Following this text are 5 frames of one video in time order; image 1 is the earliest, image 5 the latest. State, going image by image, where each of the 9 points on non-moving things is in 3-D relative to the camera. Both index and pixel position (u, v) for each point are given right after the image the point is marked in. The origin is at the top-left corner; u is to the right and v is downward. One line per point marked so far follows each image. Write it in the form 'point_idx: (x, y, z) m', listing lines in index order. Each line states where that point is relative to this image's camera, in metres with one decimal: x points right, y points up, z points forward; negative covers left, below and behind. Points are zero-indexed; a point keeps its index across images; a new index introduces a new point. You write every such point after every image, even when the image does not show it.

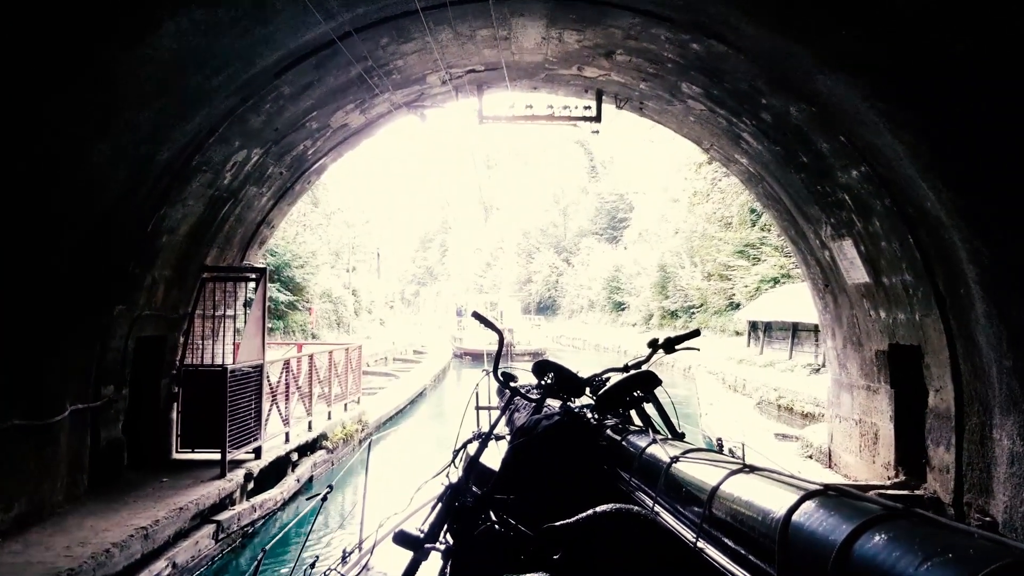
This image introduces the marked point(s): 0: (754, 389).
0: (+5.5, -2.3, +13.0) m
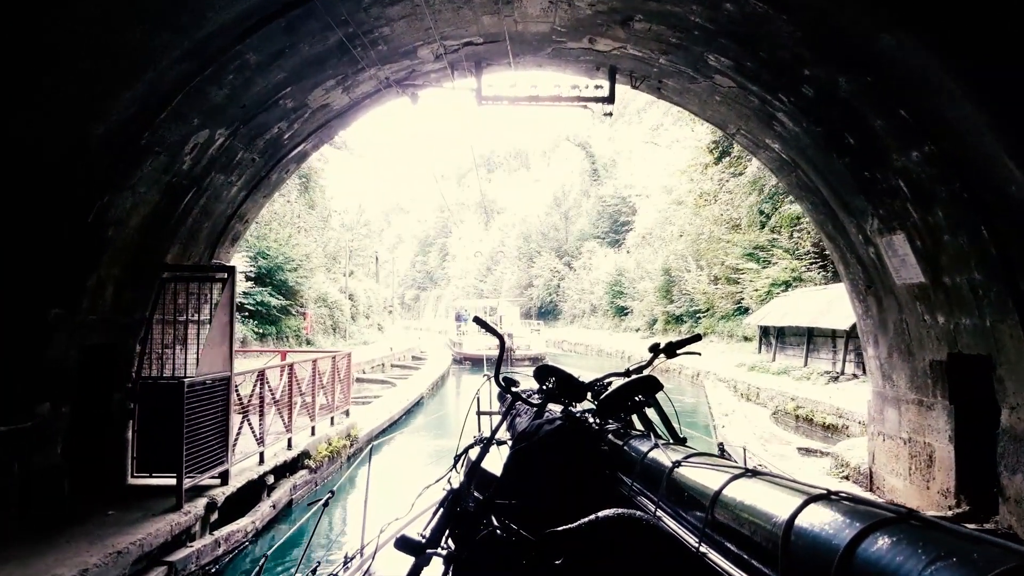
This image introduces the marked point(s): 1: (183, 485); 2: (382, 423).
0: (+5.6, -2.4, +12.3) m
1: (-2.6, -1.5, +4.4) m
2: (-2.4, -2.5, +10.4) m
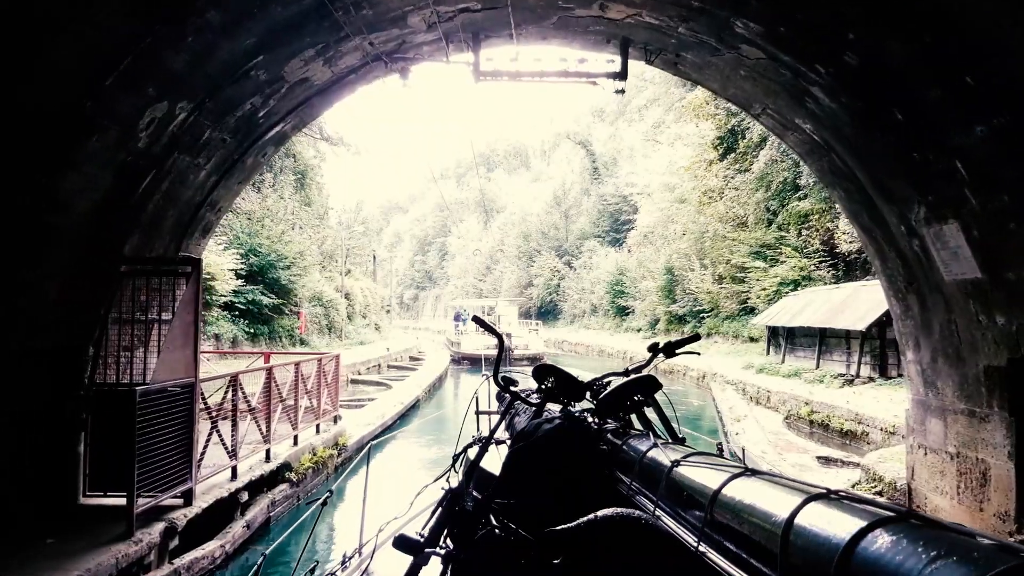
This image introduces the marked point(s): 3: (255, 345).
0: (+5.6, -2.4, +11.8) m
1: (-2.6, -1.5, +3.9) m
2: (-2.4, -2.5, +9.8) m
3: (-7.4, -1.6, +16.3) m
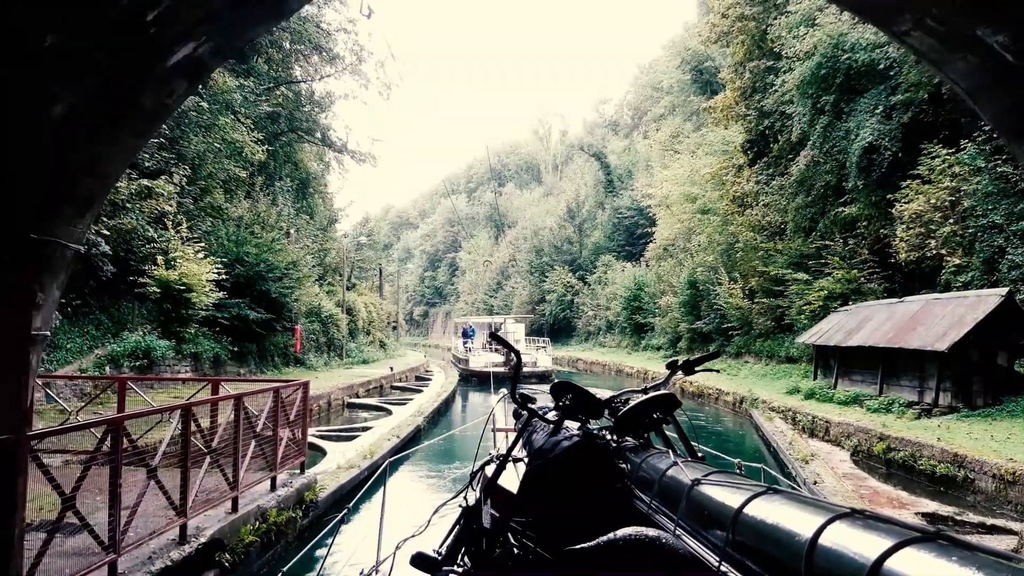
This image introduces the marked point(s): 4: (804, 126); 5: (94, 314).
0: (+5.9, -2.6, +10.0) m
1: (-2.4, -1.5, +2.3) m
2: (-2.1, -2.6, +8.2) m
3: (-7.1, -2.0, +14.8) m
4: (+8.6, +4.8, +16.7) m
5: (-7.8, -0.5, +10.6) m
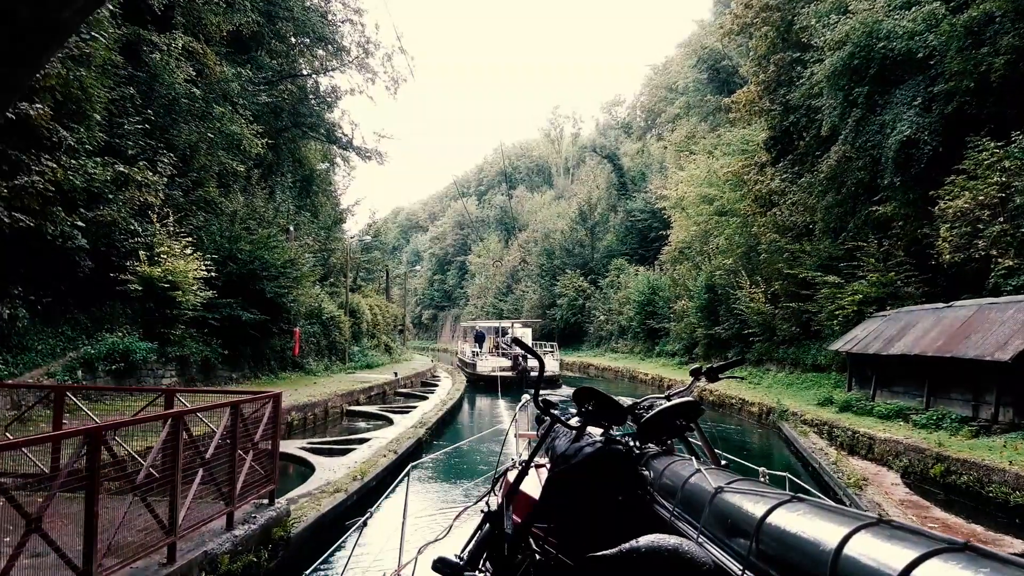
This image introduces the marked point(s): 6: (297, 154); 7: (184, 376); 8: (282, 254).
0: (+6.0, -2.6, +9.0) m
1: (-2.4, -1.4, +1.4) m
2: (-2.0, -2.6, +7.3) m
3: (-6.8, -2.0, +14.0) m
4: (+8.9, +4.7, +15.7) m
5: (-7.6, -0.5, +9.8) m
6: (-7.5, +4.7, +19.8) m
7: (-6.8, -1.8, +11.8) m
8: (-6.1, +0.9, +14.9) m
